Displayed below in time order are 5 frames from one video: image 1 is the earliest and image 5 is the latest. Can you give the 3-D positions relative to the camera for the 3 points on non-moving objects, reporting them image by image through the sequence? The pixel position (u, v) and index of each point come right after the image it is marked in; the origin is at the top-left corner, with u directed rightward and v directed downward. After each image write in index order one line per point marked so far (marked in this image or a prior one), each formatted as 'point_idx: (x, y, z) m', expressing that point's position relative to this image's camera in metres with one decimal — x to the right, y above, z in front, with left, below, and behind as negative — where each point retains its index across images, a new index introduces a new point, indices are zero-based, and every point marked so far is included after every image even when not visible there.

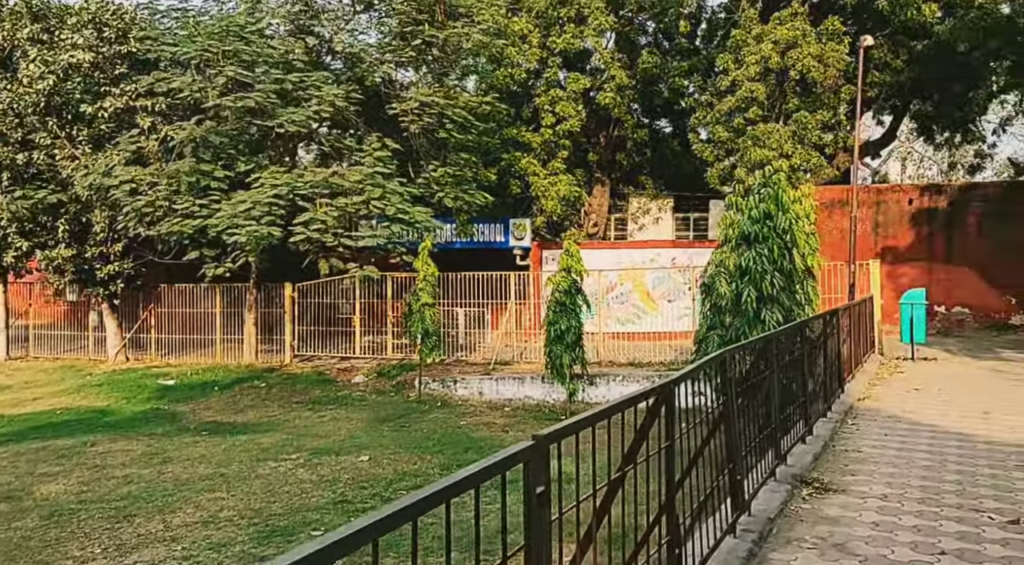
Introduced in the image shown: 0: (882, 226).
0: (+8.0, +1.2, +19.0) m
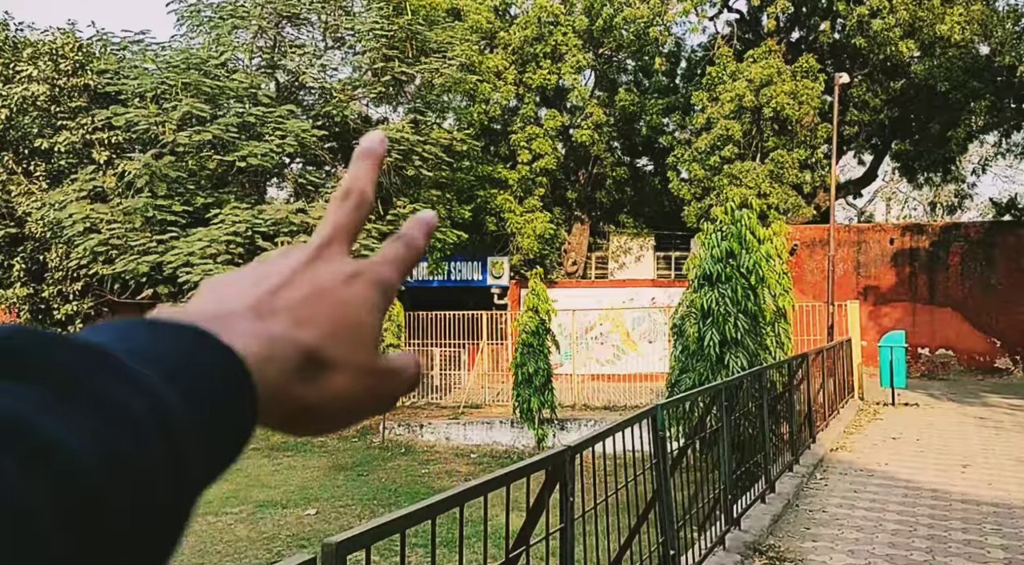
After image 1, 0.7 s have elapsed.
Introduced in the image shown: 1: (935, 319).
0: (+7.4, +0.3, +18.7) m
1: (+8.7, -0.8, +18.2) m
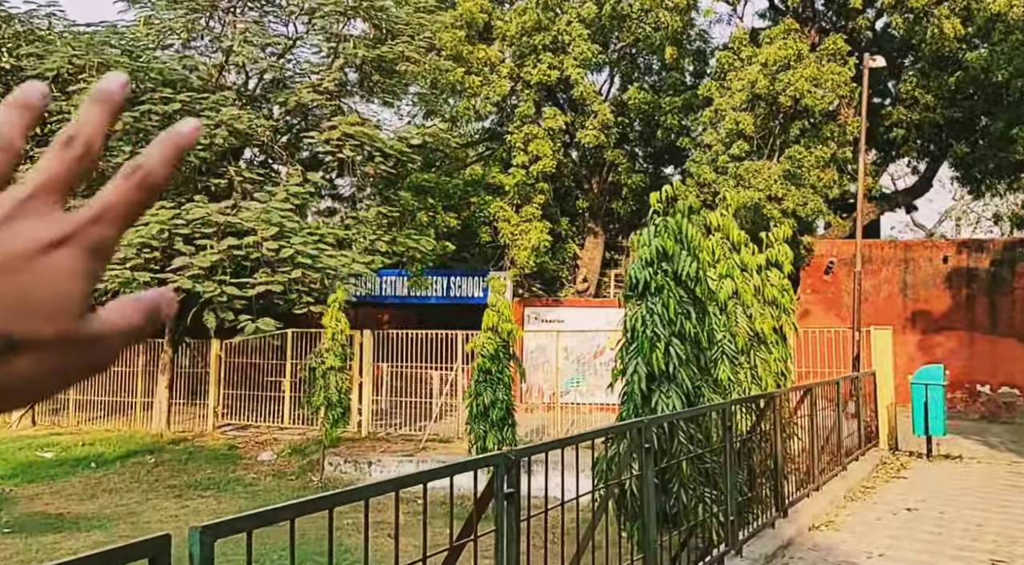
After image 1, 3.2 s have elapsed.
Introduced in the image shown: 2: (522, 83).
0: (+7.2, -0.1, +16.0) m
1: (+8.4, -1.2, +15.4) m
2: (+0.2, +3.9, +17.5) m
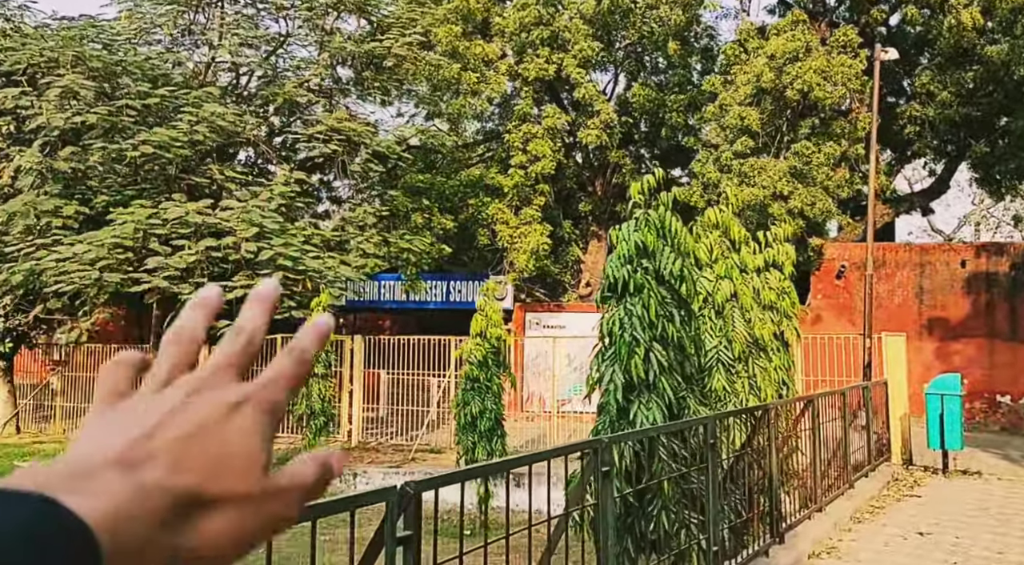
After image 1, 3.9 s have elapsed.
0: (+7.2, -0.2, +15.3) m
1: (+8.4, -1.3, +14.6) m
2: (+0.2, +3.9, +16.9) m
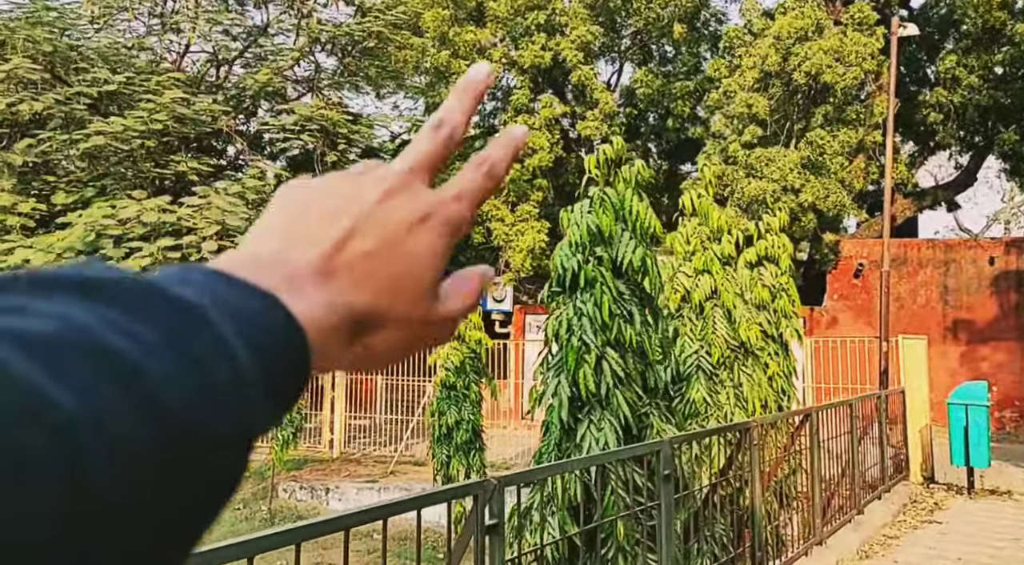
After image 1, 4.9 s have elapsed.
0: (+7.0, -0.2, +14.2) m
1: (+8.2, -1.2, +13.5) m
2: (+0.1, +3.9, +16.0) m
